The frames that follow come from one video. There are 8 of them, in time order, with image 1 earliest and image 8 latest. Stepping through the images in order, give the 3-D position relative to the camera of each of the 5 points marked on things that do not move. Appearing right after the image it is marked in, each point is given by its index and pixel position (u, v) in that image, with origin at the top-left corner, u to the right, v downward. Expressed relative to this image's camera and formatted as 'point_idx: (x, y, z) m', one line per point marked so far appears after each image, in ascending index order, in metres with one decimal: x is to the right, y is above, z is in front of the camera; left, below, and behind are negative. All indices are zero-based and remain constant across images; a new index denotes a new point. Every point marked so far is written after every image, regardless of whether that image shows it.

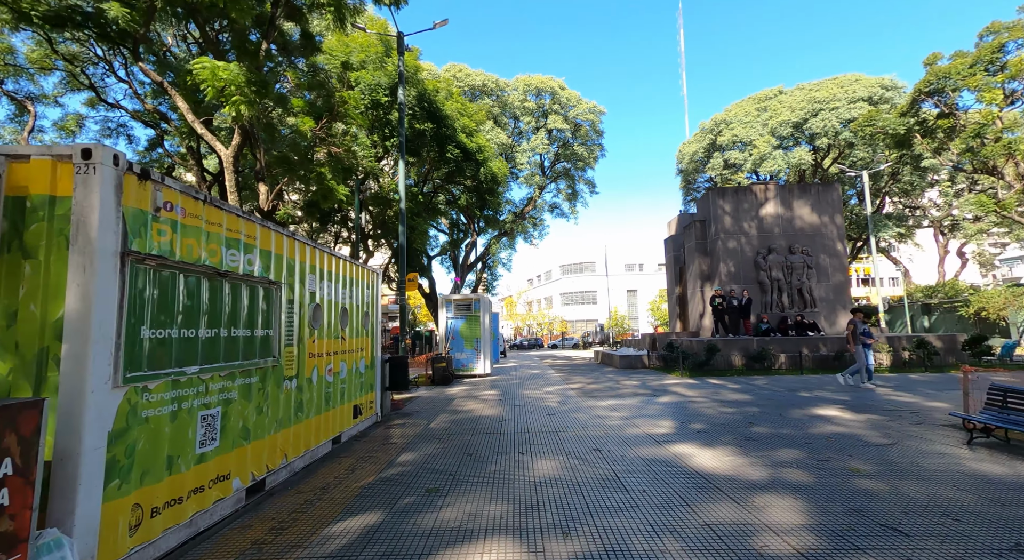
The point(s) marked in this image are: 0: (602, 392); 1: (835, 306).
0: (+1.7, -2.1, +10.0) m
1: (+10.8, -0.9, +17.6) m
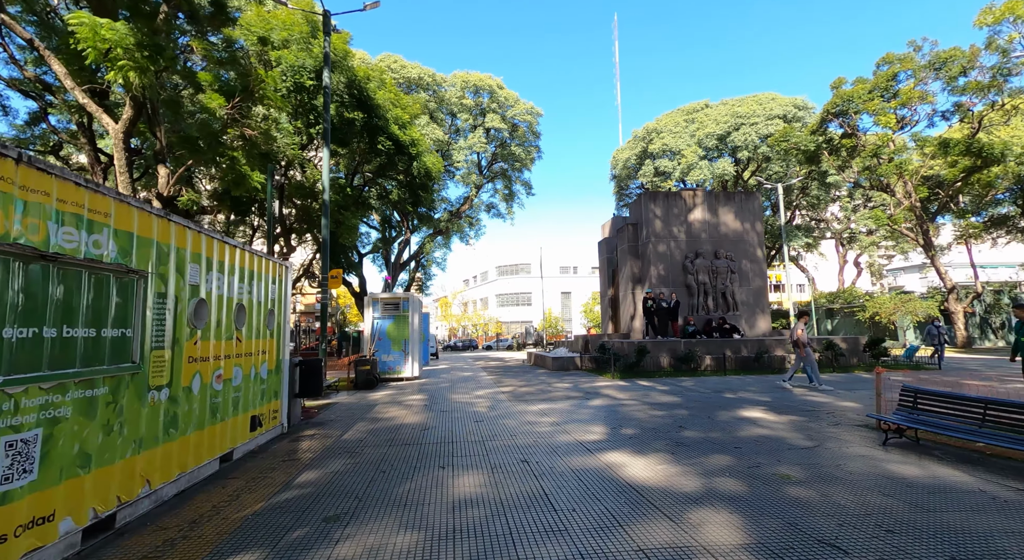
0: (+0.4, -2.1, +9.7) m
1: (+8.5, -1.0, +18.4) m
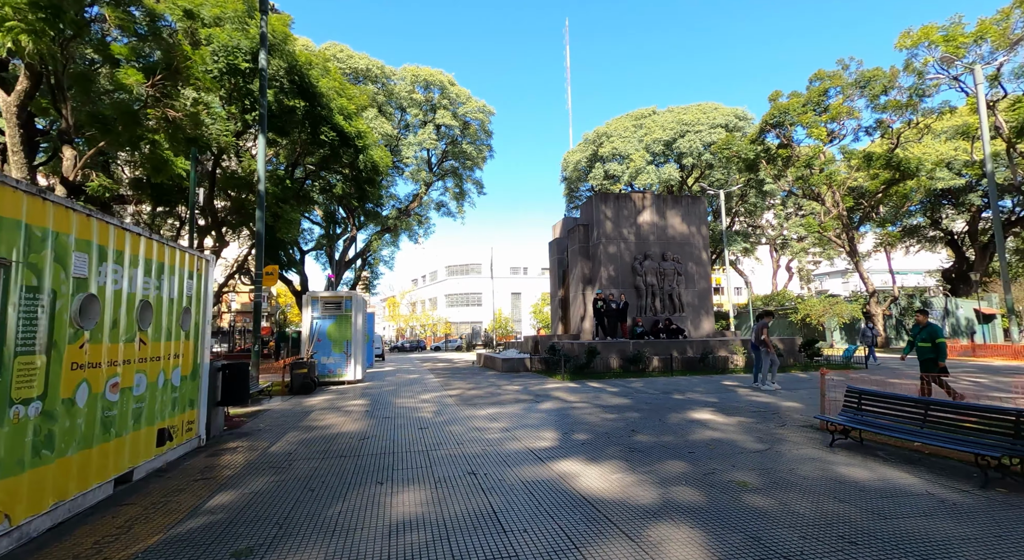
0: (-0.6, -2.1, +9.3) m
1: (+6.7, -1.1, +18.7) m
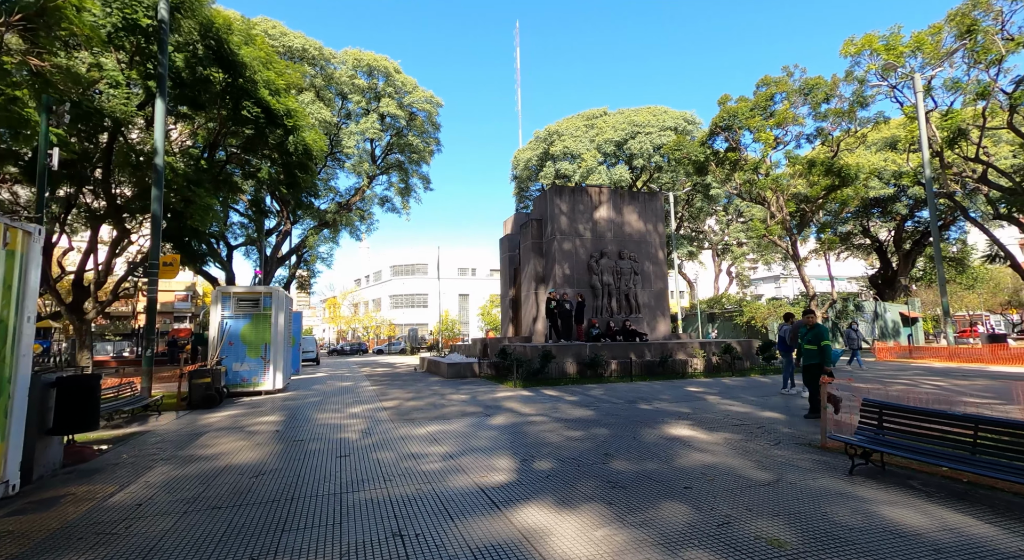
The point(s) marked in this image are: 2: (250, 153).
0: (-1.4, -2.0, +7.9) m
1: (+5.0, -1.1, +18.0) m
2: (-7.6, +3.8, +15.3) m
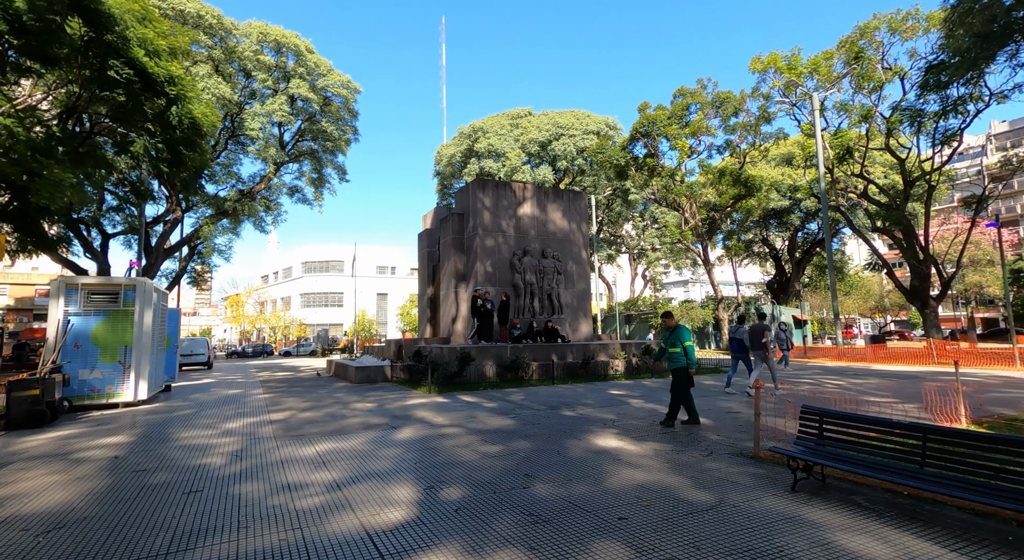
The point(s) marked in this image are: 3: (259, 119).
0: (-2.6, -1.9, +6.8) m
1: (+2.2, -1.1, +17.7) m
2: (-9.7, +4.0, +13.2) m
3: (-9.8, +6.2, +20.2) m
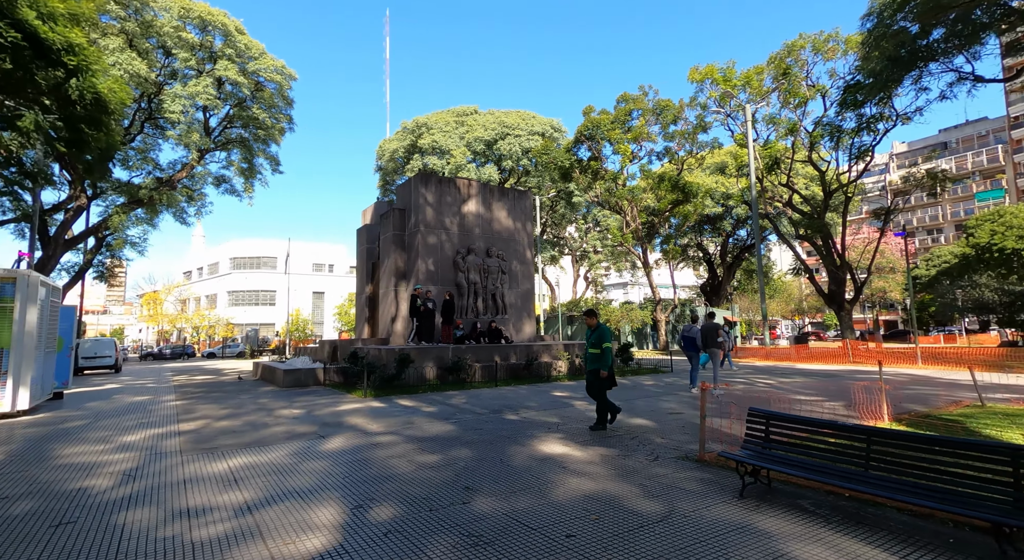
0: (-3.3, -1.8, +6.1) m
1: (+0.3, -1.1, +17.5) m
2: (-11.0, +4.2, +11.7) m
3: (-11.8, +6.3, +18.6) m
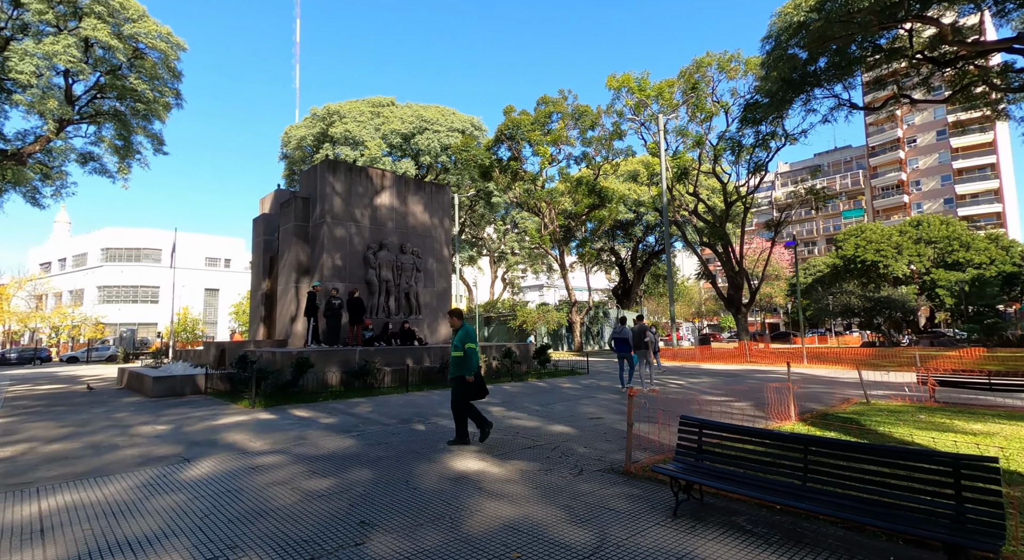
0: (-4.2, -1.7, +4.9) m
1: (-2.4, -1.1, +16.6) m
2: (-12.6, +4.4, +9.2) m
3: (-14.4, +6.6, +15.9) m
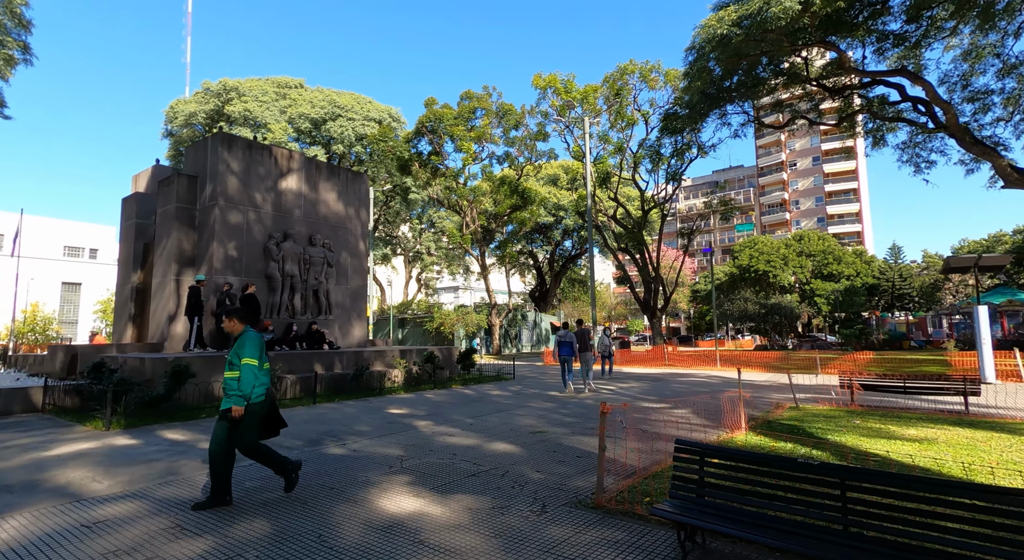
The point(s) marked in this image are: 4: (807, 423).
0: (-4.5, -1.5, +3.1) m
1: (-4.6, -1.0, +15.0) m
2: (-13.3, +4.8, +6.0) m
3: (-16.2, +7.0, +12.3) m
4: (+4.6, -2.3, +8.2) m
